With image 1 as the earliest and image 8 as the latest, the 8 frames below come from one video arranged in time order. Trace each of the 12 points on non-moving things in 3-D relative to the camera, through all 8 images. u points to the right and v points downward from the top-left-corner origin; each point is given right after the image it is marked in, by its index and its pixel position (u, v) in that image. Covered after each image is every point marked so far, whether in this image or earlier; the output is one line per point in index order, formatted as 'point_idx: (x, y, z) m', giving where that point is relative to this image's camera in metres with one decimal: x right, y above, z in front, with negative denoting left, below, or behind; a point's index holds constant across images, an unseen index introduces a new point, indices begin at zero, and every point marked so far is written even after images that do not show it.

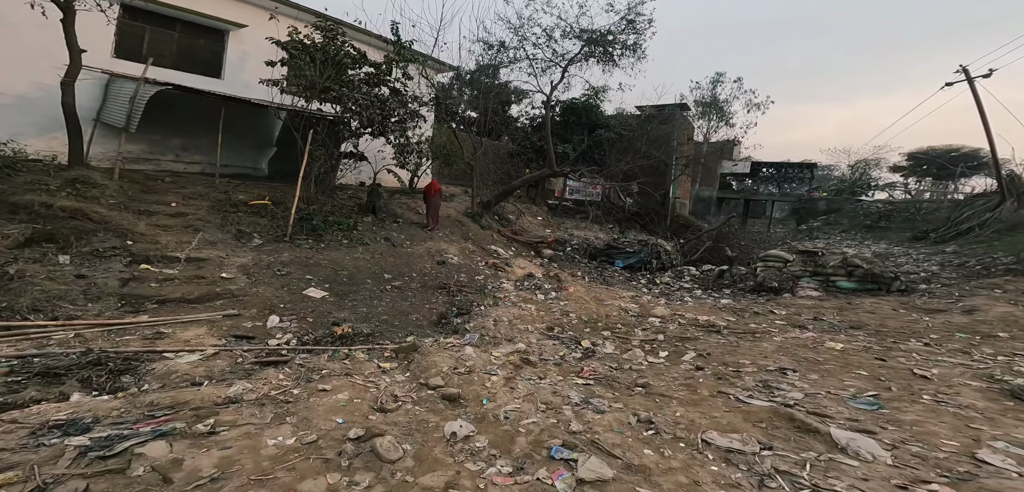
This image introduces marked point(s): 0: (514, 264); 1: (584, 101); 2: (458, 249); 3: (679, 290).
0: (0.0, -0.4, +10.8) m
1: (+2.7, +6.1, +18.9) m
2: (-1.3, -0.1, +10.2) m
3: (+3.4, -0.9, +9.3) m
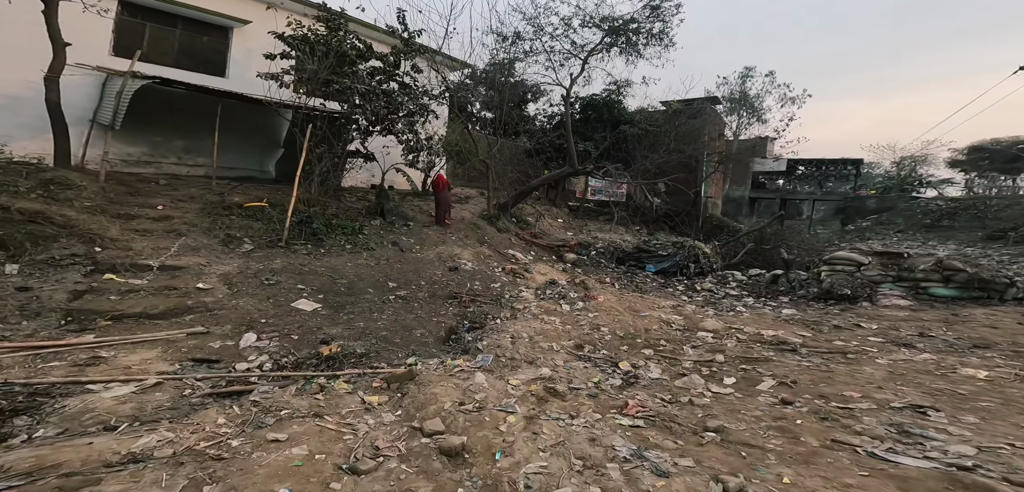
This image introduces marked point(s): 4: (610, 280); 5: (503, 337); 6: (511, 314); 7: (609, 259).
0: (+0.5, -0.5, +9.8) m
1: (+3.6, +5.9, +17.8) m
2: (-0.8, -0.2, +9.3) m
3: (+3.8, -0.9, +8.1) m
4: (+2.0, -0.7, +9.3) m
5: (-0.1, -1.1, +5.3) m
6: (0.0, -1.0, +6.3) m
7: (+2.4, -0.3, +11.5) m
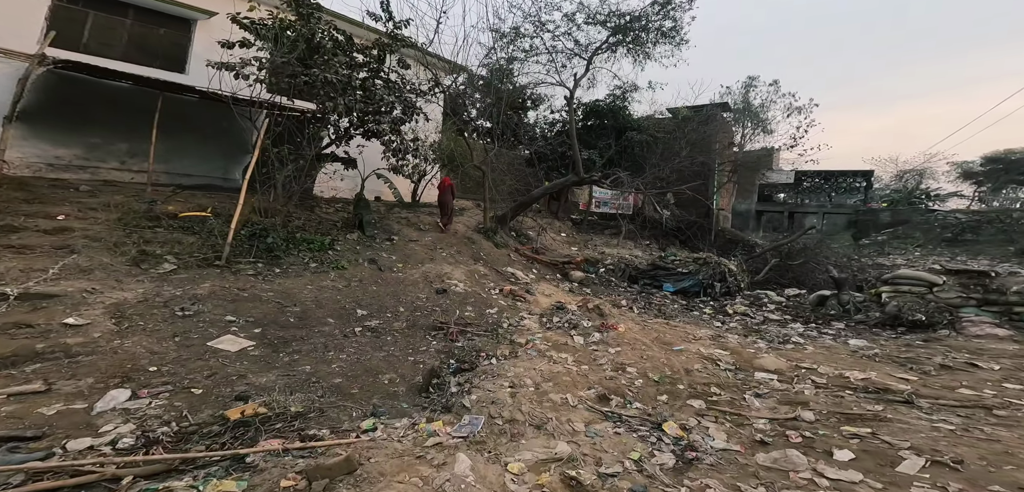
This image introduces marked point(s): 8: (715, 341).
0: (+0.5, -0.8, +8.5) m
1: (+3.5, +5.2, +16.7) m
2: (-0.8, -0.5, +8.0) m
3: (+3.8, -1.2, +6.8) m
4: (+2.0, -1.0, +7.9) m
5: (-0.1, -1.2, +3.9) m
6: (0.0, -1.2, +5.0) m
7: (+2.4, -0.7, +10.1) m
8: (+2.5, -1.2, +5.5) m
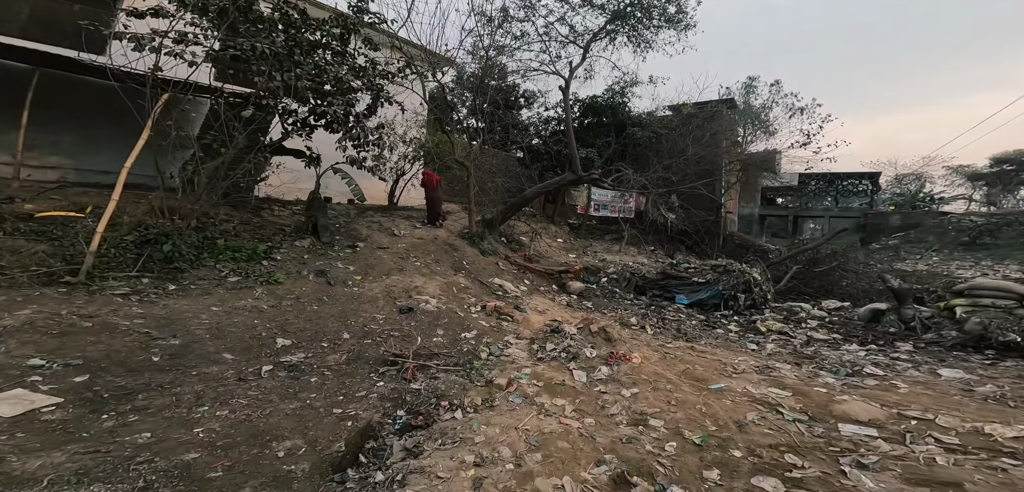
0: (+0.3, -0.9, +7.1) m
1: (+3.2, +5.0, +15.5) m
2: (-1.1, -0.6, +6.6) m
3: (+3.6, -1.2, +5.4) m
4: (+1.8, -1.1, +6.5) m
5: (-0.3, -1.2, +2.5) m
6: (-0.2, -1.2, +3.5) m
7: (+2.2, -0.8, +8.7) m
8: (+2.3, -1.2, +4.1) m
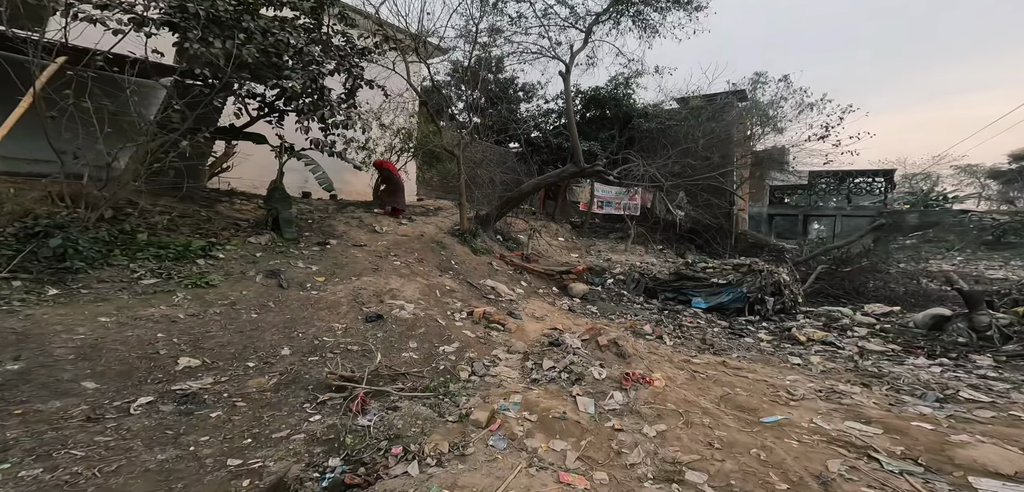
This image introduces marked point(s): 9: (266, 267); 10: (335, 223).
0: (+0.2, -0.9, +6.1) m
1: (+3.1, +5.0, +14.5) m
2: (-1.1, -0.6, +5.6) m
3: (+3.5, -1.1, +4.4) m
4: (+1.7, -1.0, +5.5) m
5: (-0.4, -1.1, +1.5) m
6: (-0.3, -1.1, +2.6) m
7: (+2.1, -0.8, +7.7) m
8: (+2.2, -1.1, +3.1) m
9: (-2.7, -0.2, +4.9) m
10: (-3.0, +0.4, +7.7) m
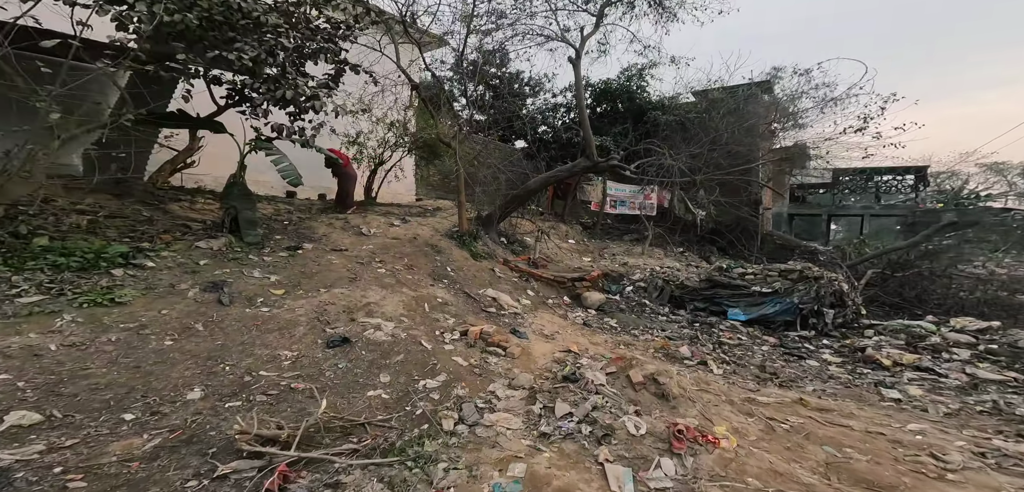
0: (+0.2, -0.9, +5.0) m
1: (+3.3, +4.9, +13.5) m
2: (-1.1, -0.6, +4.6) m
3: (+3.5, -1.1, +3.3) m
4: (+1.8, -1.0, +4.5) m
5: (-0.4, -1.1, +0.5) m
6: (-0.3, -1.1, +1.5) m
7: (+2.2, -0.8, +6.7) m
8: (+2.2, -1.1, +2.0) m
9: (-2.6, -0.3, +3.9) m
10: (-2.9, +0.3, +6.7) m
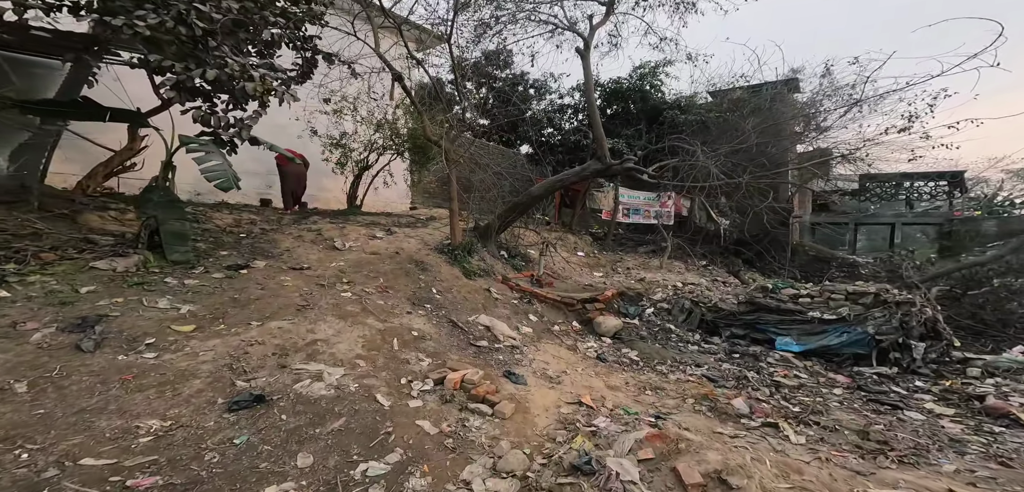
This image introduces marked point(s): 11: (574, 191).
0: (+0.2, -1.1, +3.9) m
1: (+3.4, +4.5, +12.4) m
2: (-1.2, -0.8, +3.5) m
3: (+3.4, -1.2, +2.1) m
4: (+1.7, -1.2, +3.3) m
5: (-0.6, -1.2, -0.6) m
6: (-0.5, -1.2, +0.4) m
7: (+2.2, -1.0, +5.5) m
8: (+2.1, -1.1, +0.9) m
9: (-2.7, -0.4, +2.9) m
10: (-3.0, +0.1, +5.7) m
11: (+1.5, +1.3, +11.1) m
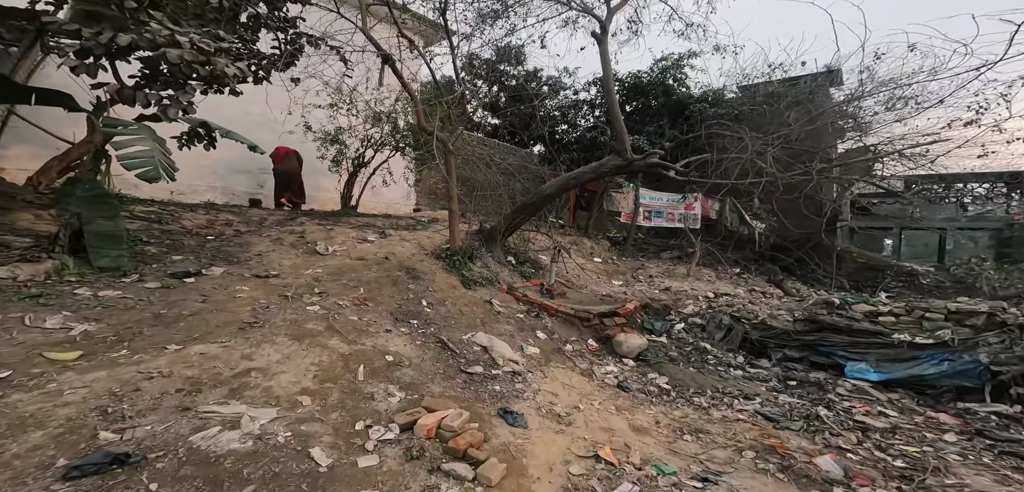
0: (+0.1, -1.1, +3.1) m
1: (+3.8, +4.4, +11.5) m
2: (-1.2, -0.8, +2.7) m
3: (+3.3, -1.2, +1.1) m
4: (+1.6, -1.2, +2.4) m
5: (-0.8, -1.1, -1.4) m
6: (-0.7, -1.1, -0.4) m
7: (+2.2, -1.0, +4.6) m
8: (+1.9, -1.1, -0.1) m
9: (-2.8, -0.4, +2.2) m
10: (-2.9, +0.1, +5.0) m
11: (+1.8, +1.2, +10.2) m
